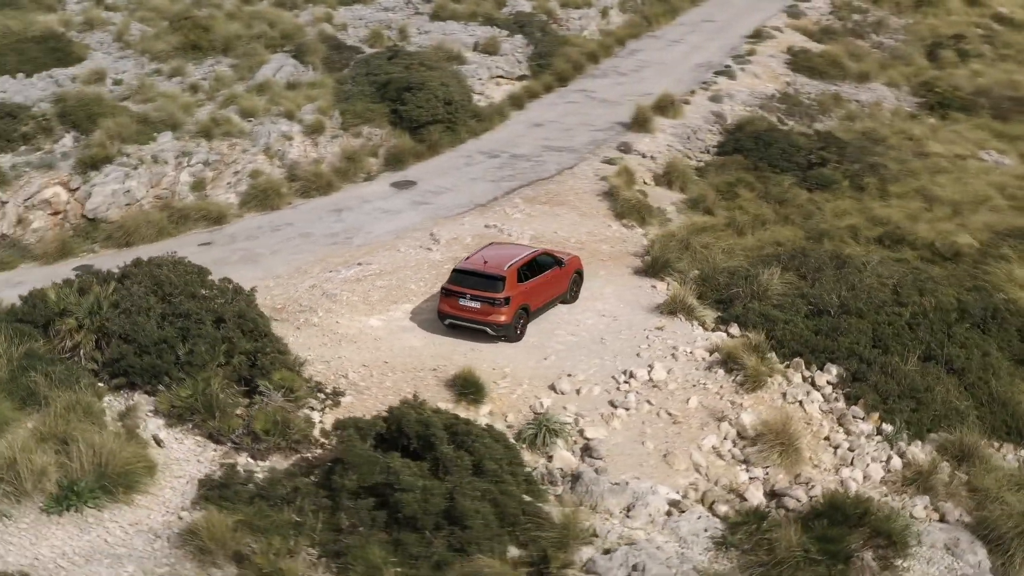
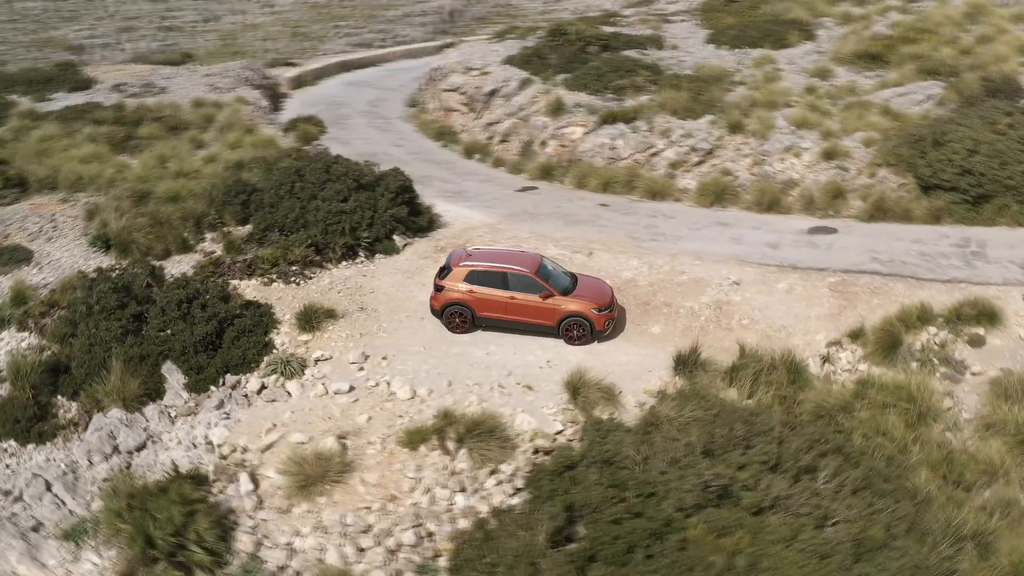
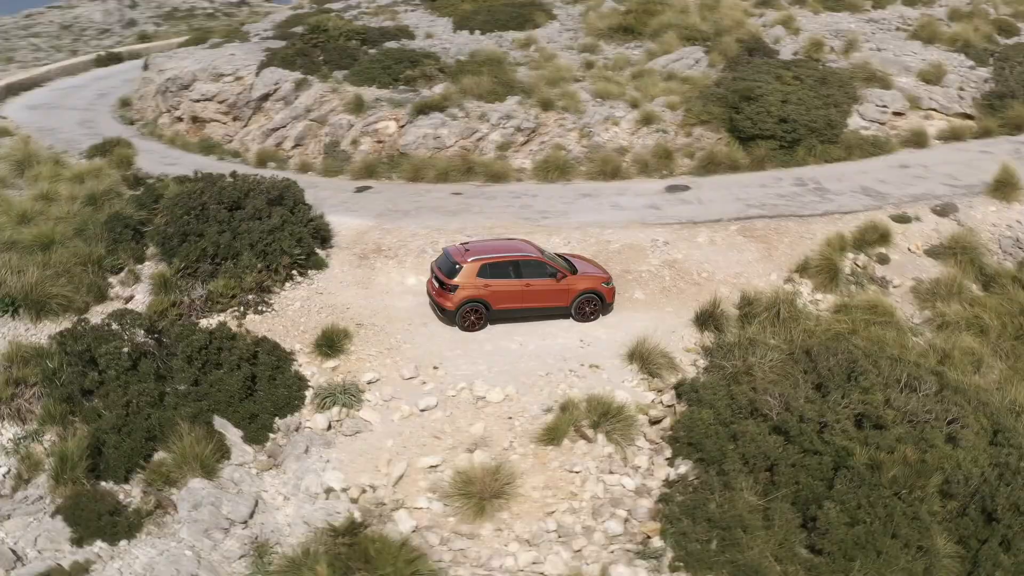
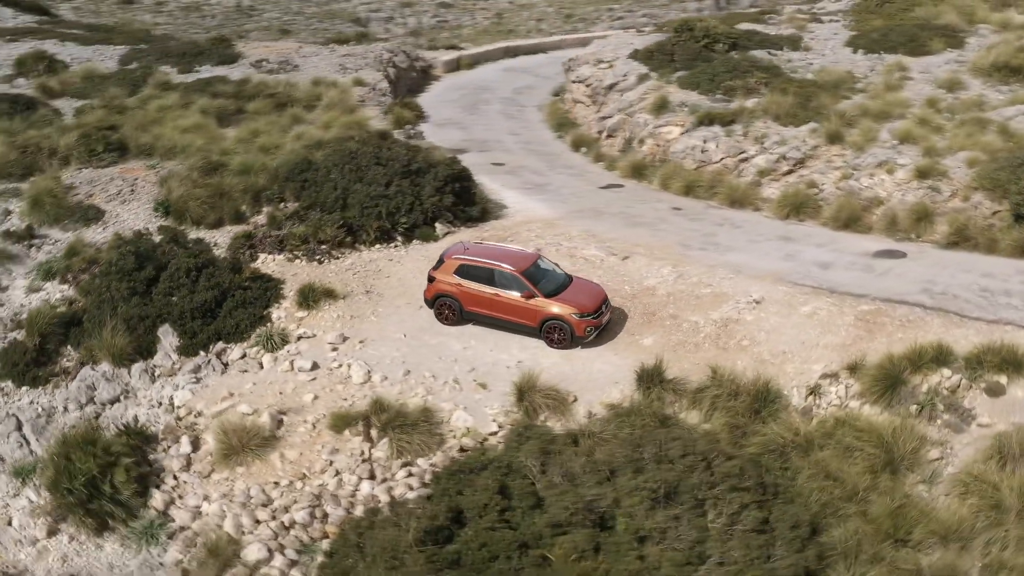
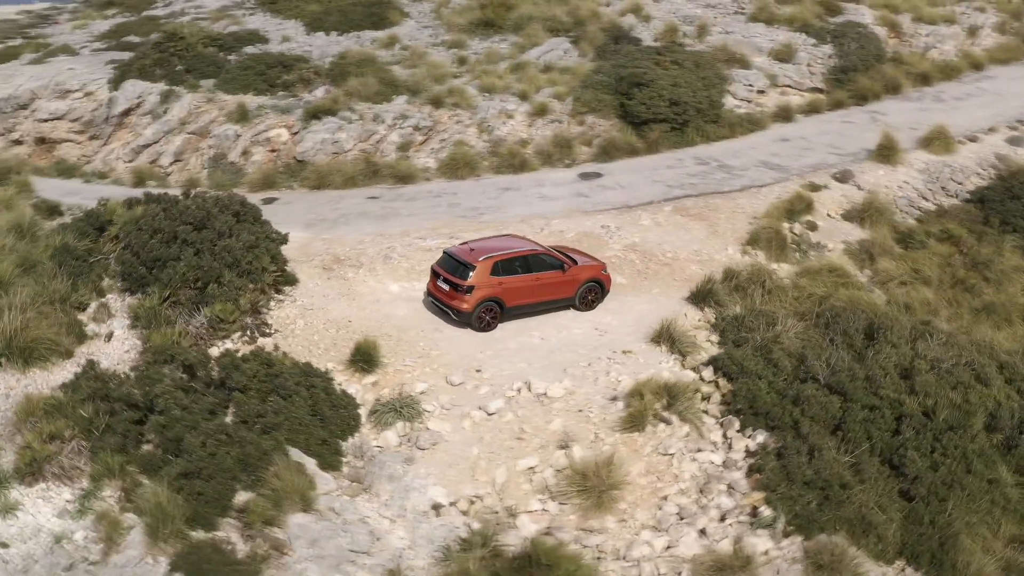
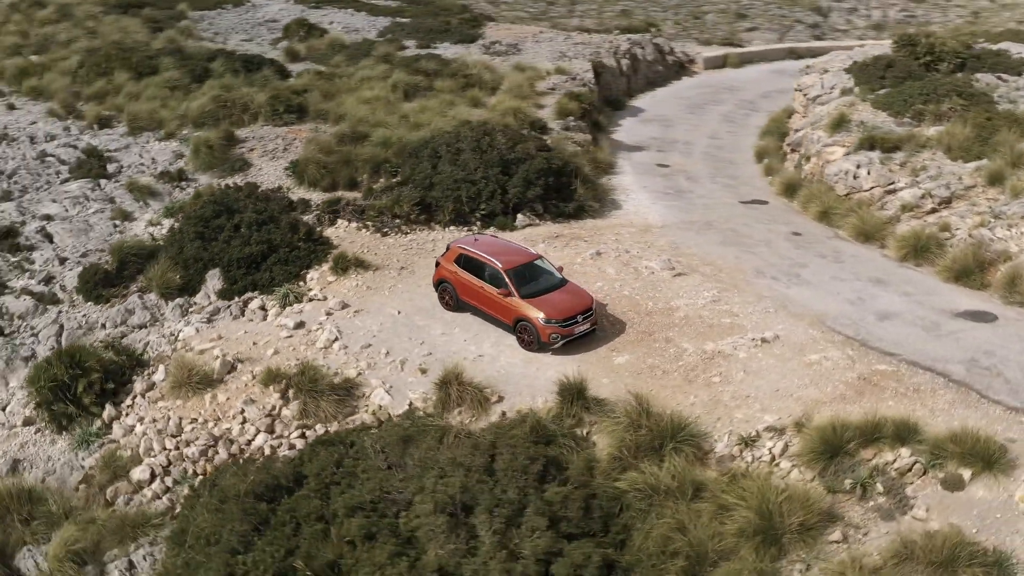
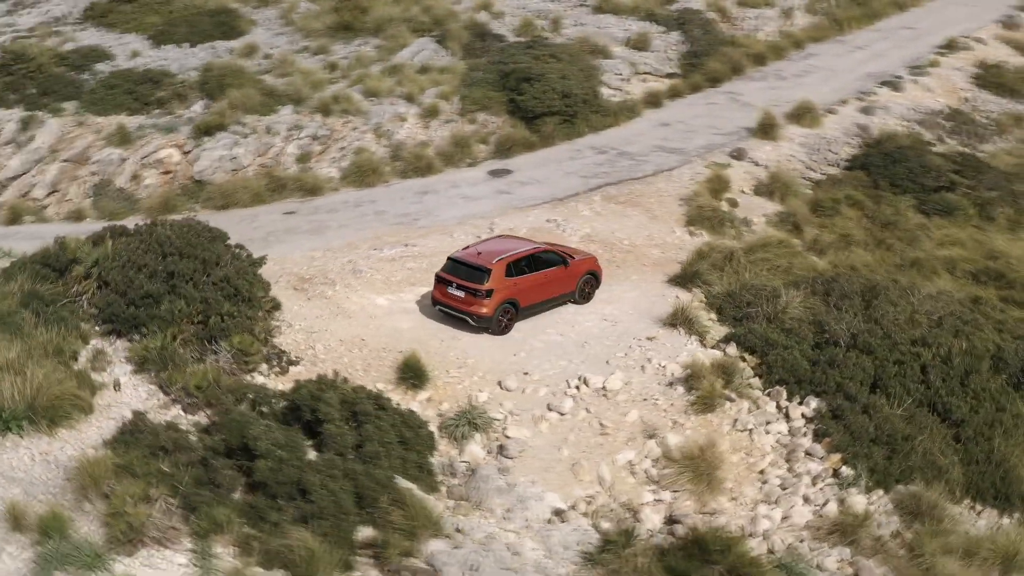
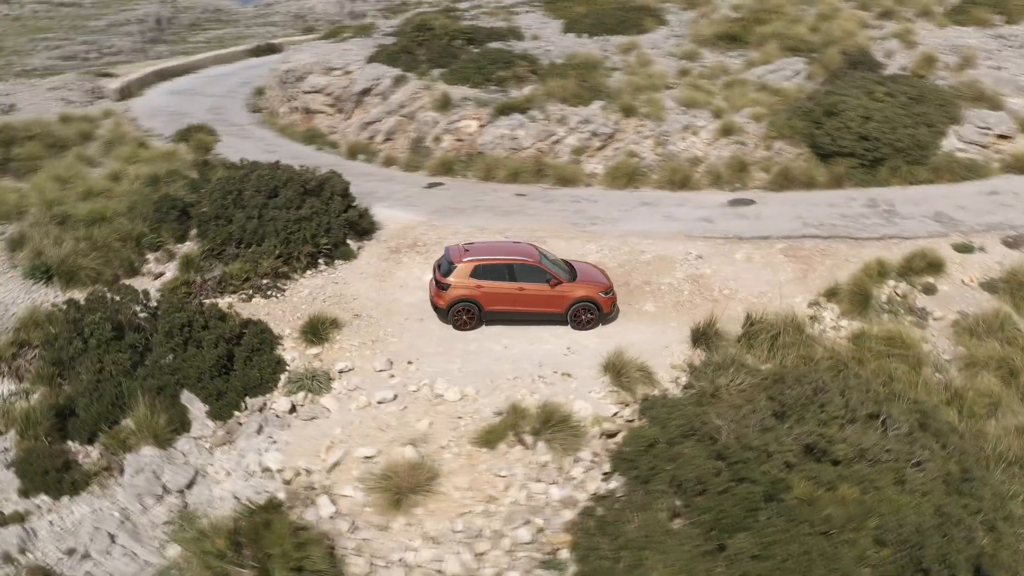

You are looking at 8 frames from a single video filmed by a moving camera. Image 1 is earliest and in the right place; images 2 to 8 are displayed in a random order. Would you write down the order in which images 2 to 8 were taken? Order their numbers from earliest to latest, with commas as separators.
7, 5, 3, 8, 2, 4, 6
